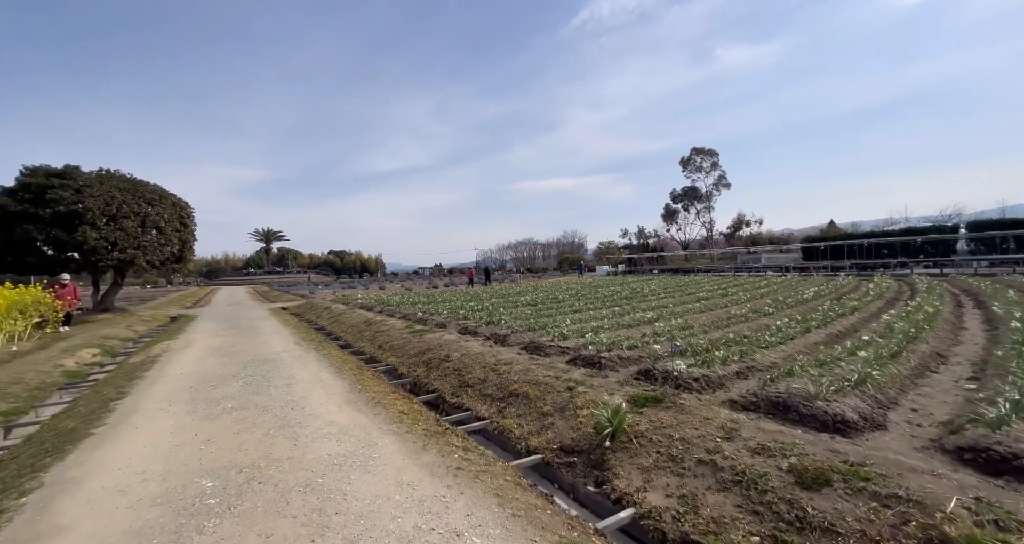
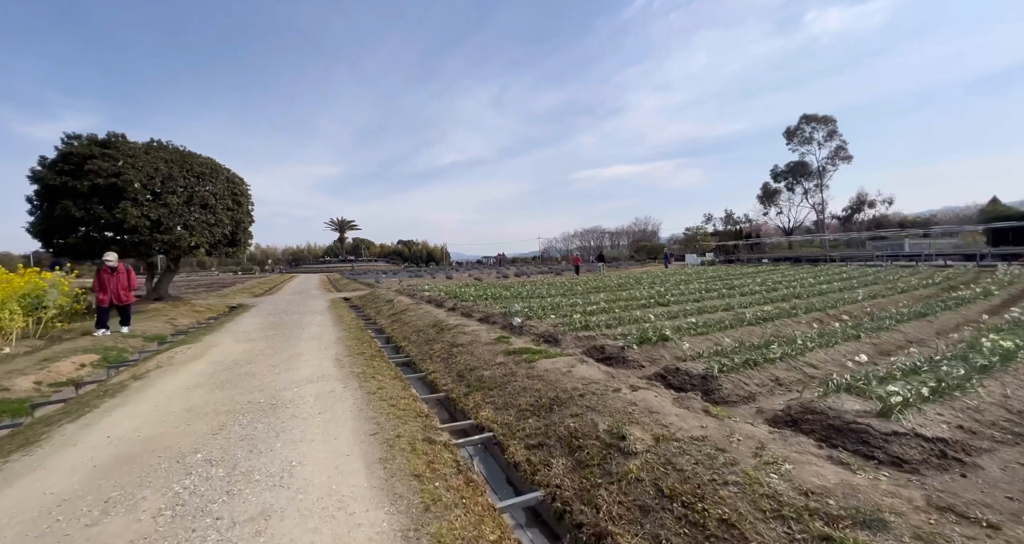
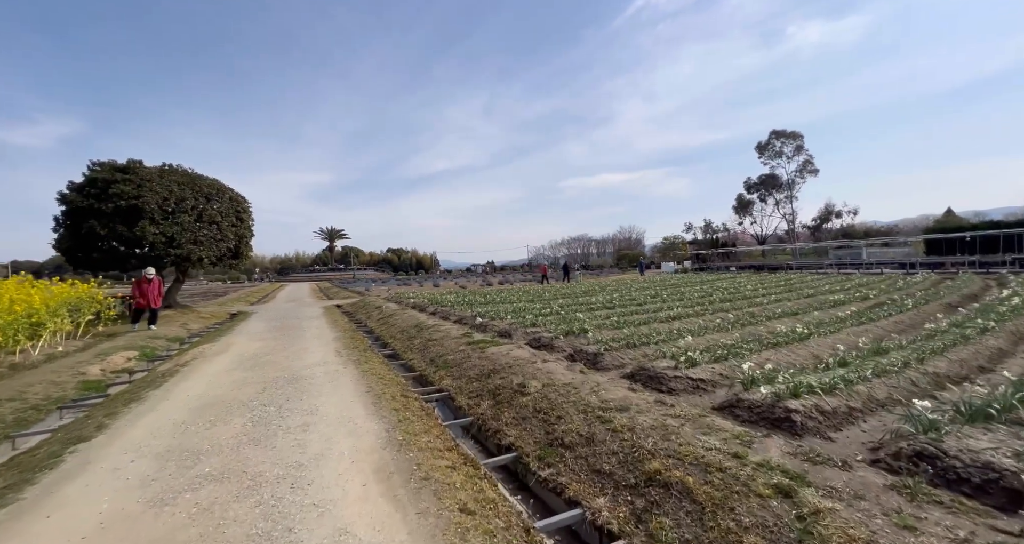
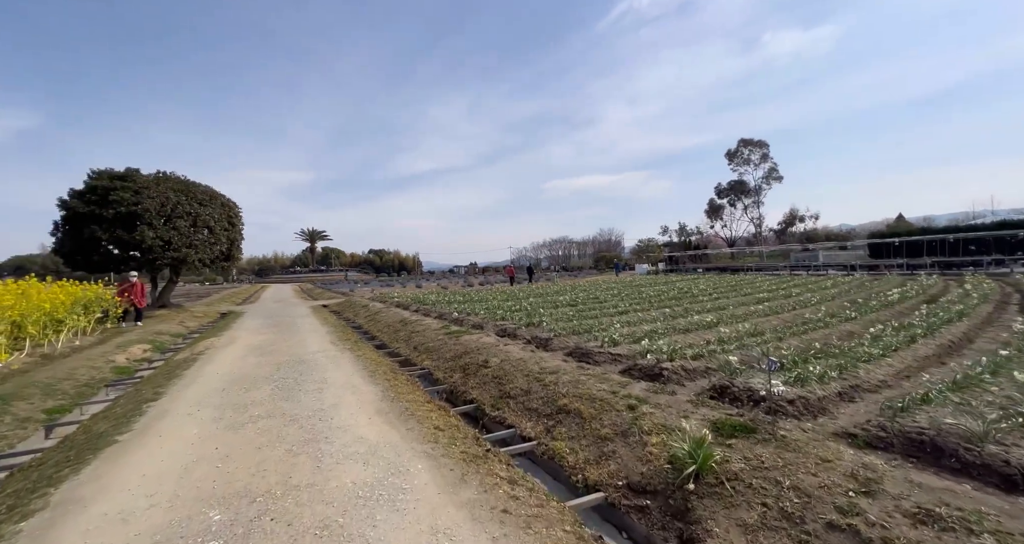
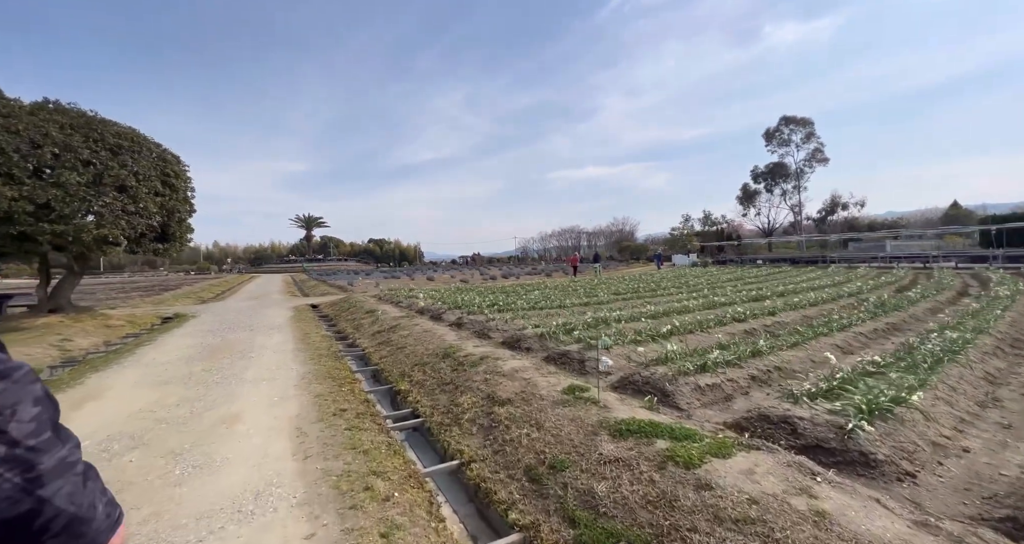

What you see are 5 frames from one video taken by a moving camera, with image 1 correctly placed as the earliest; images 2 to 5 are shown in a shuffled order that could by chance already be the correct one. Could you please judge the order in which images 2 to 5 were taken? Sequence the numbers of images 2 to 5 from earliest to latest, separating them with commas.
4, 3, 2, 5
